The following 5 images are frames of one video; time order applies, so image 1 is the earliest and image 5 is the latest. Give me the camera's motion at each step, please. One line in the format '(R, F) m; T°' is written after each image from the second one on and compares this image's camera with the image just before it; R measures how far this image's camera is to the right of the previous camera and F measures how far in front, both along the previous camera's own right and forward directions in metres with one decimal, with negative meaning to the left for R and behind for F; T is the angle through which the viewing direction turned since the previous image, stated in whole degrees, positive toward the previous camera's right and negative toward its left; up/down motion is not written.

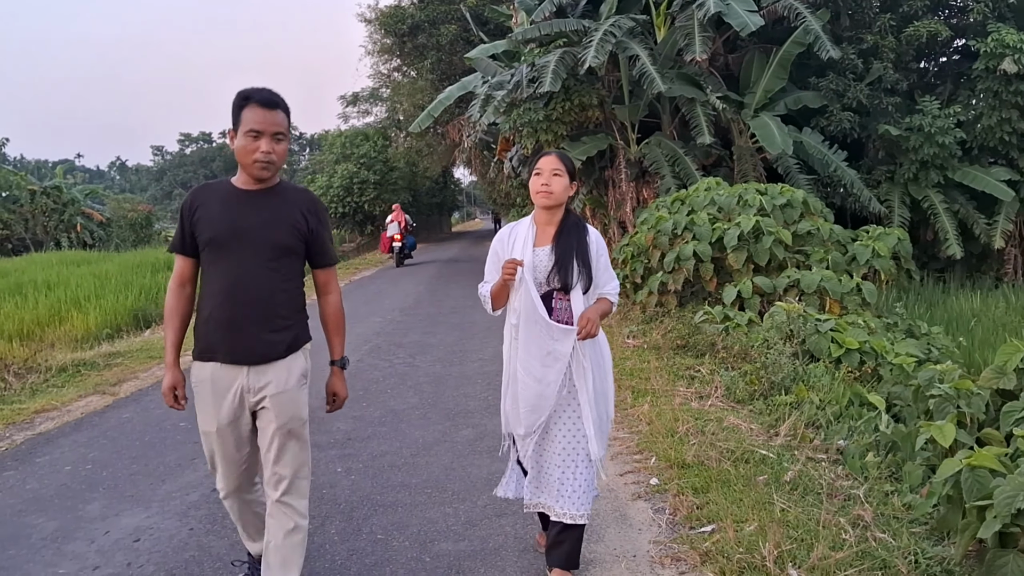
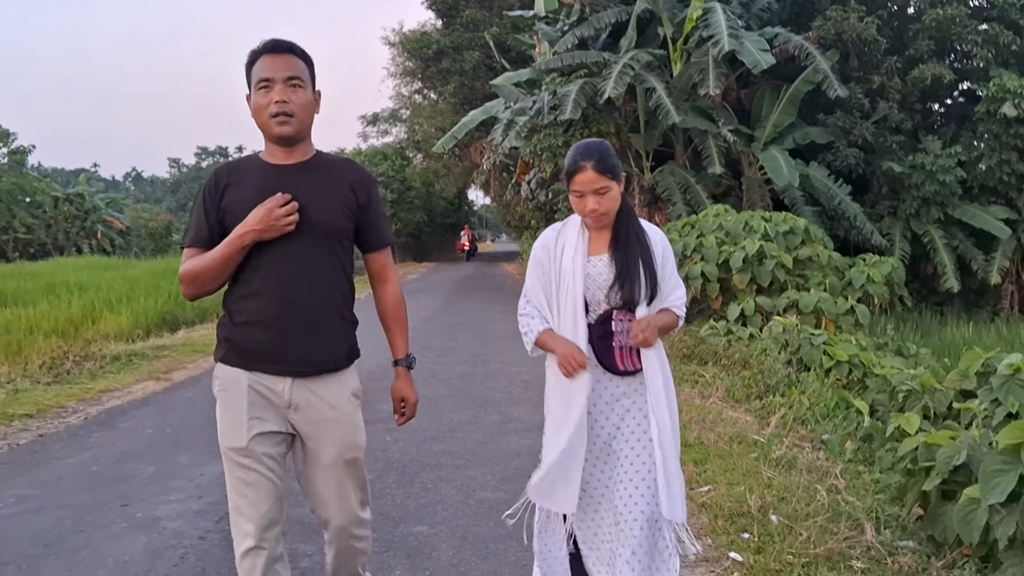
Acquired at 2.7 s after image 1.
(-0.1, -0.7) m; -1°
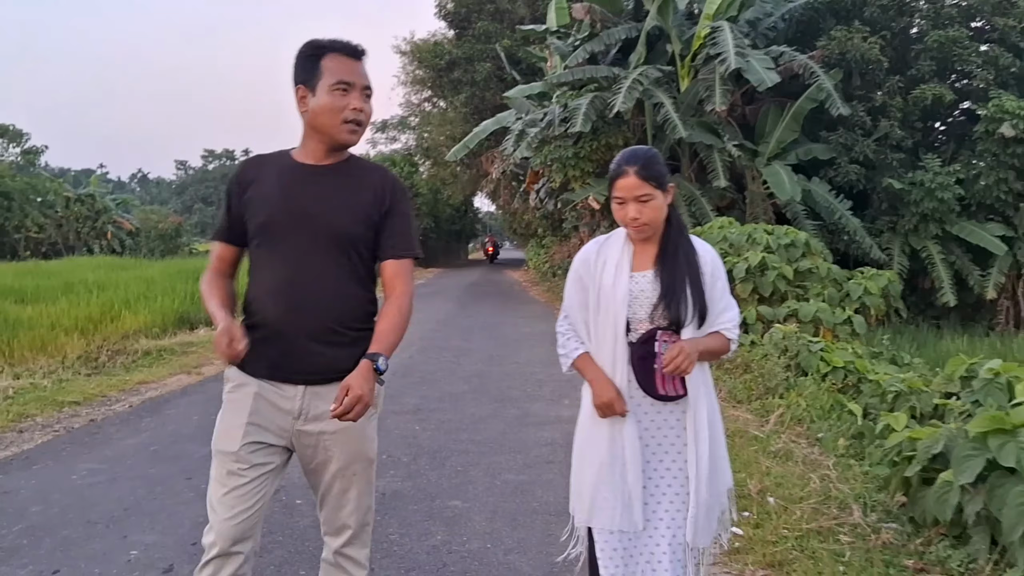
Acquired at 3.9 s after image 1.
(-0.1, -0.4) m; 0°
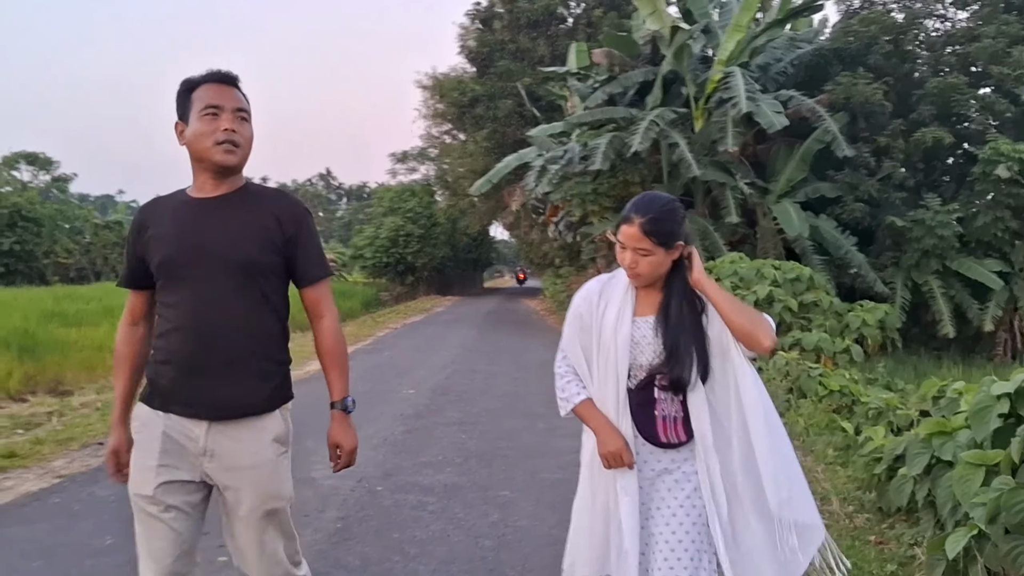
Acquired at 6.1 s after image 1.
(-0.2, -0.9) m; -1°
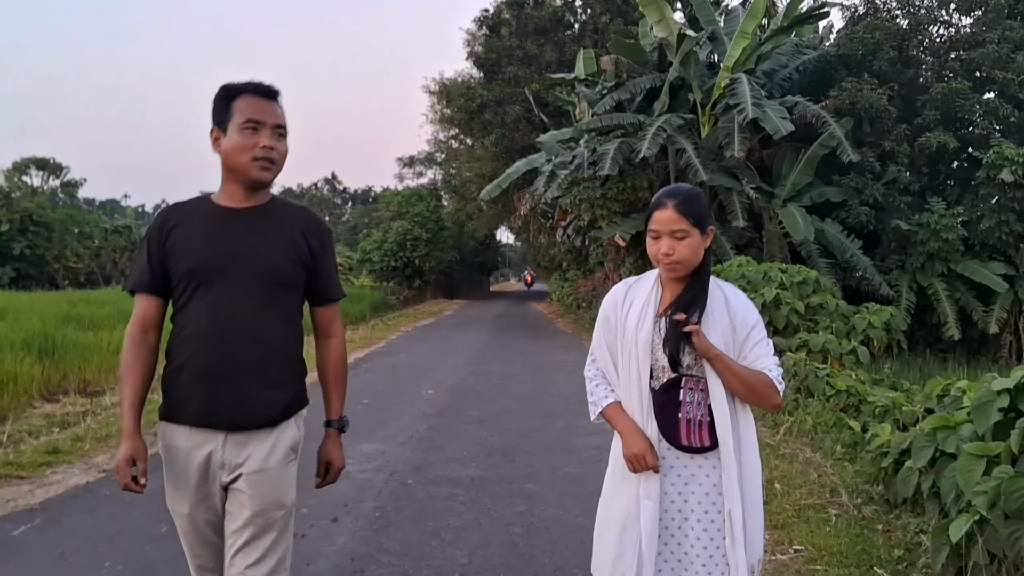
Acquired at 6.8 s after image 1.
(-0.1, -0.3) m; 0°
